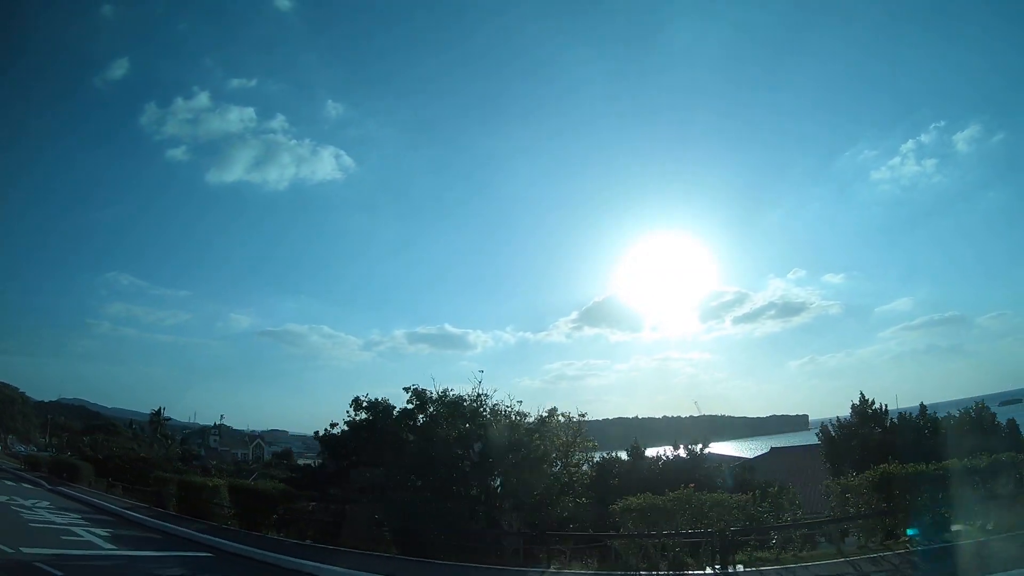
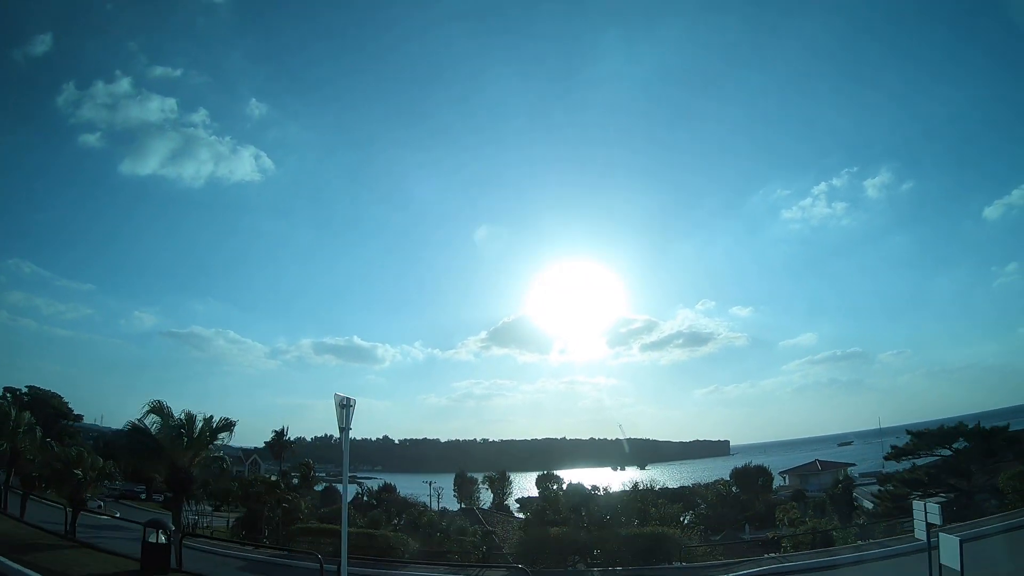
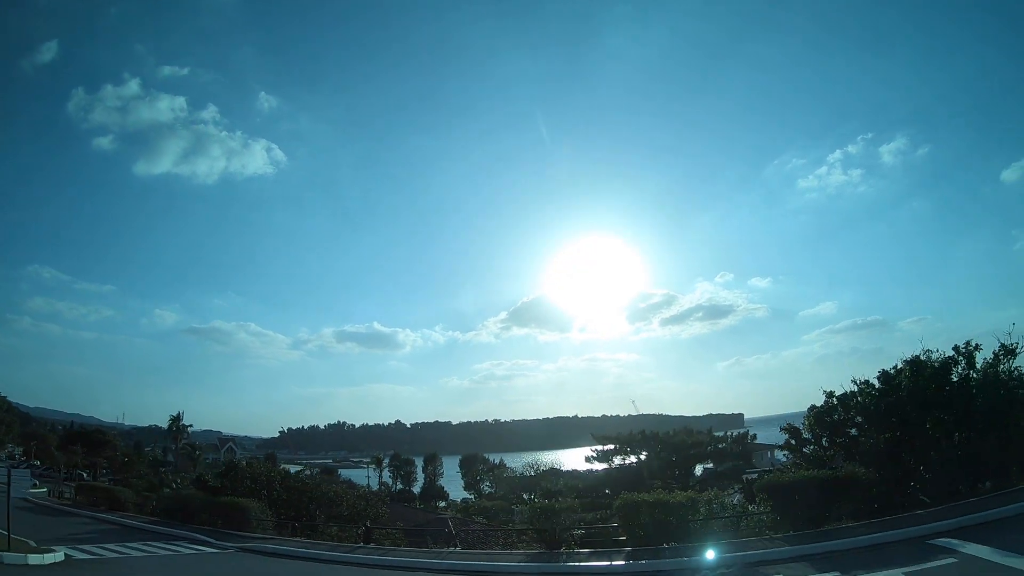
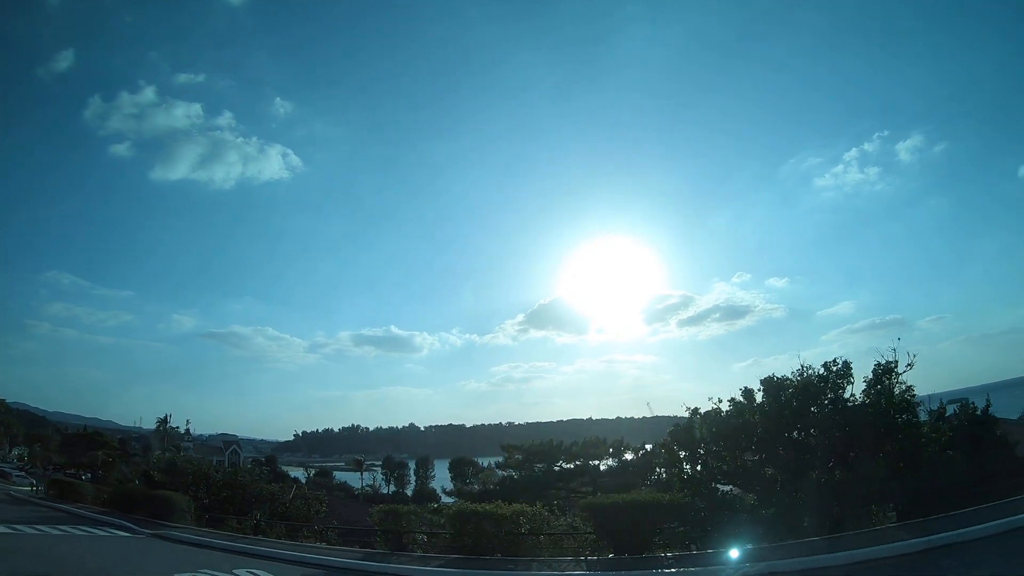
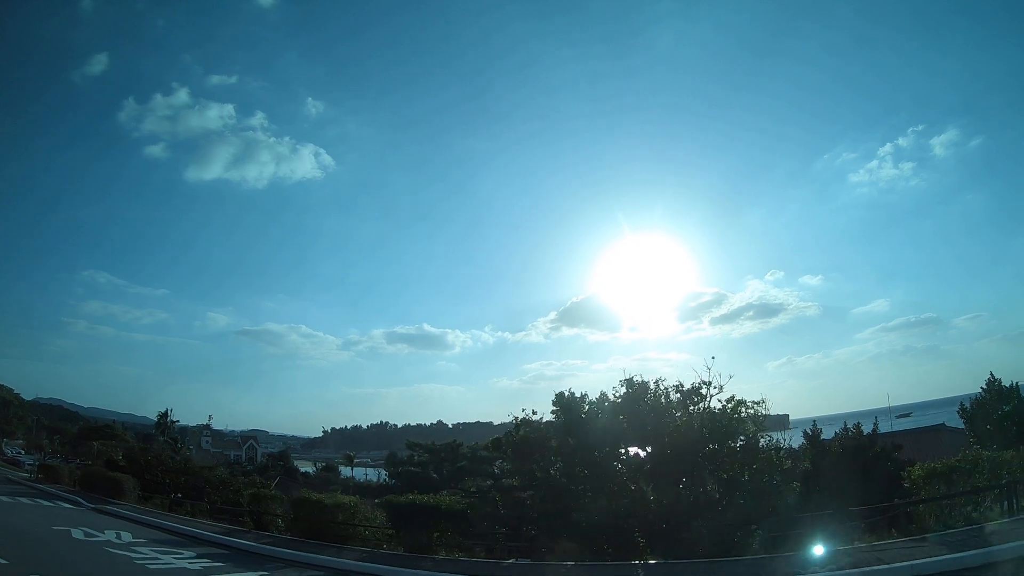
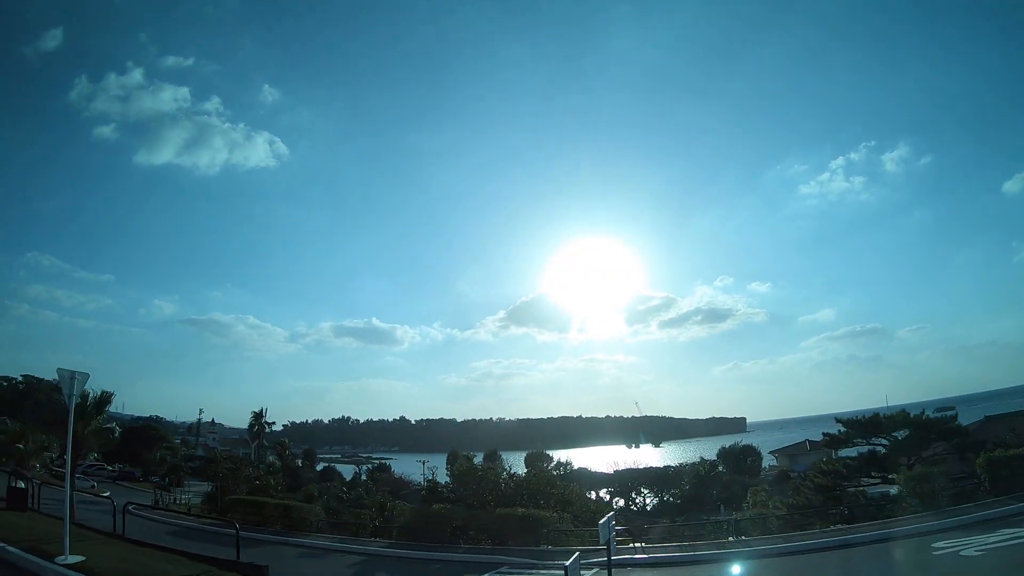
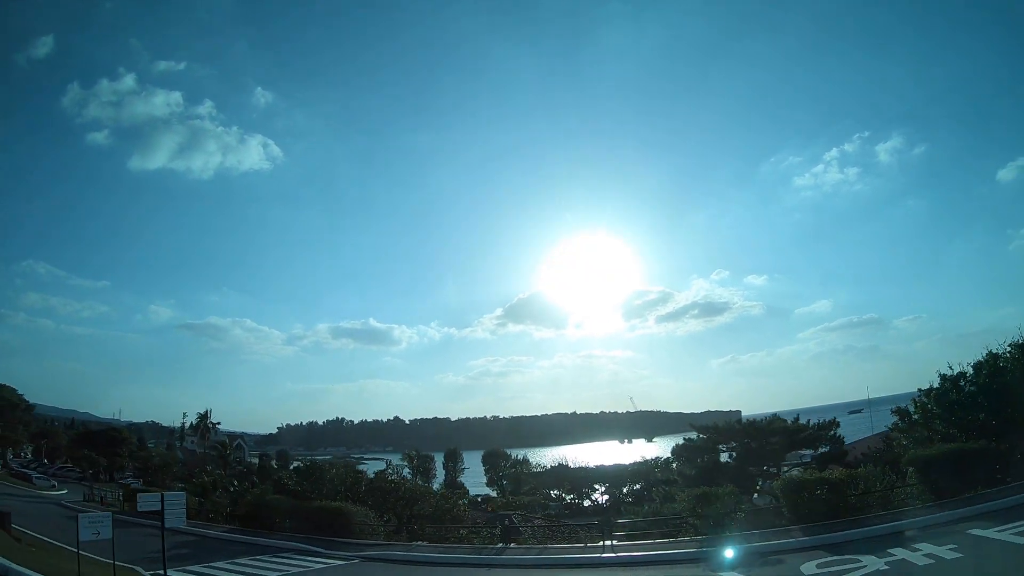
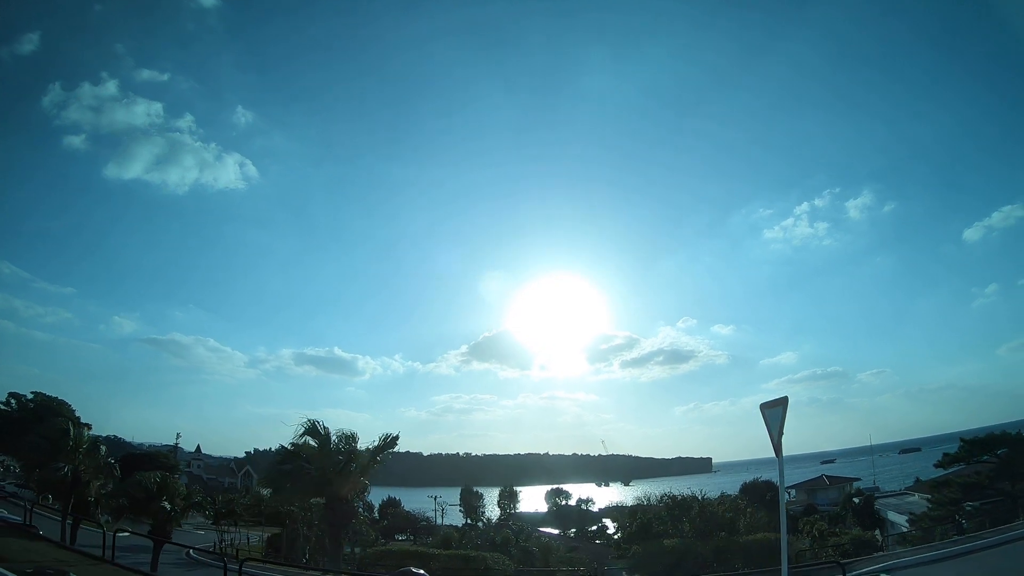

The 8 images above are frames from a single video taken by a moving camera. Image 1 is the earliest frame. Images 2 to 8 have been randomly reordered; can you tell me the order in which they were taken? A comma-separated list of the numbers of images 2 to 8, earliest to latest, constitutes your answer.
5, 4, 3, 7, 6, 2, 8
